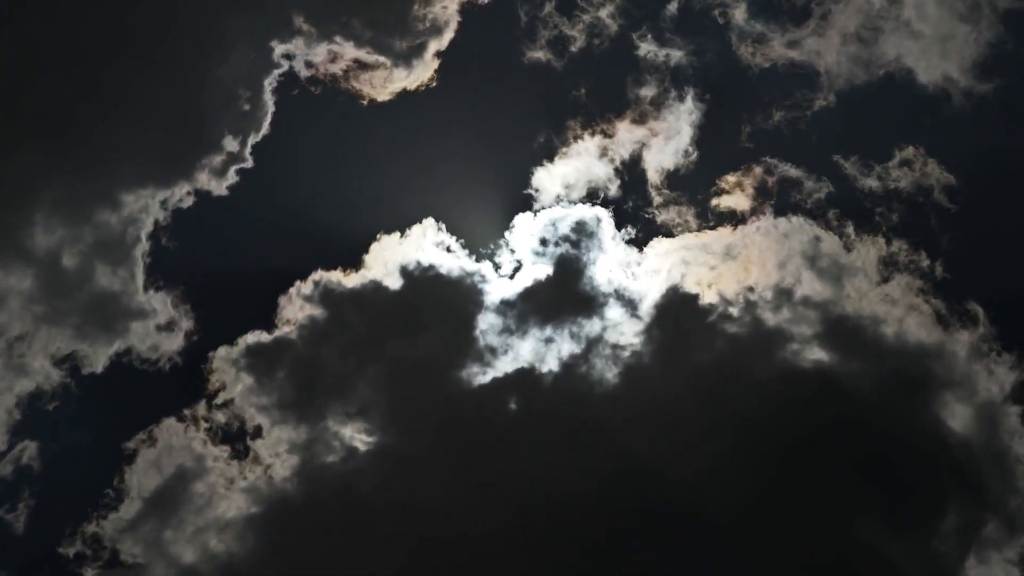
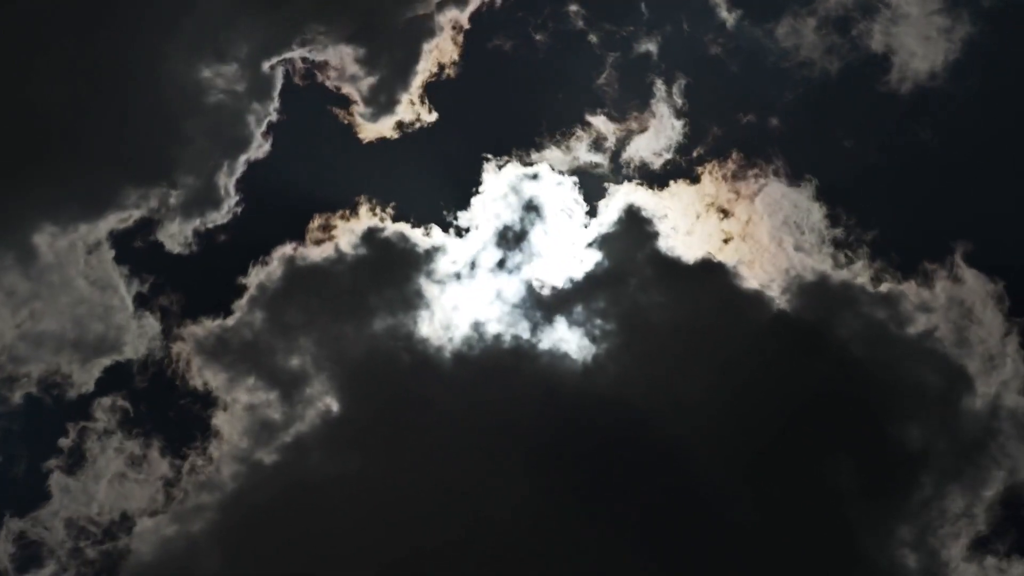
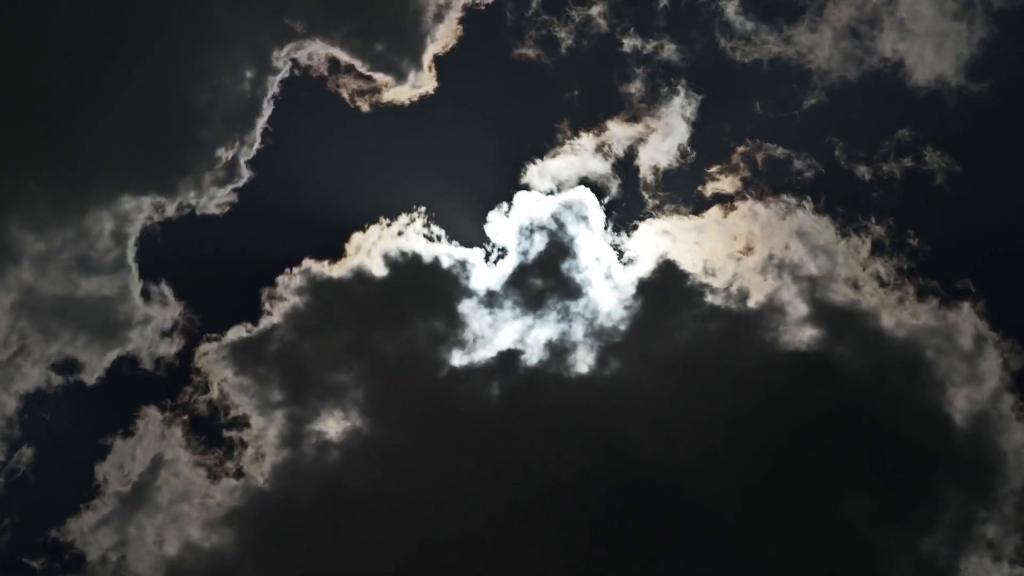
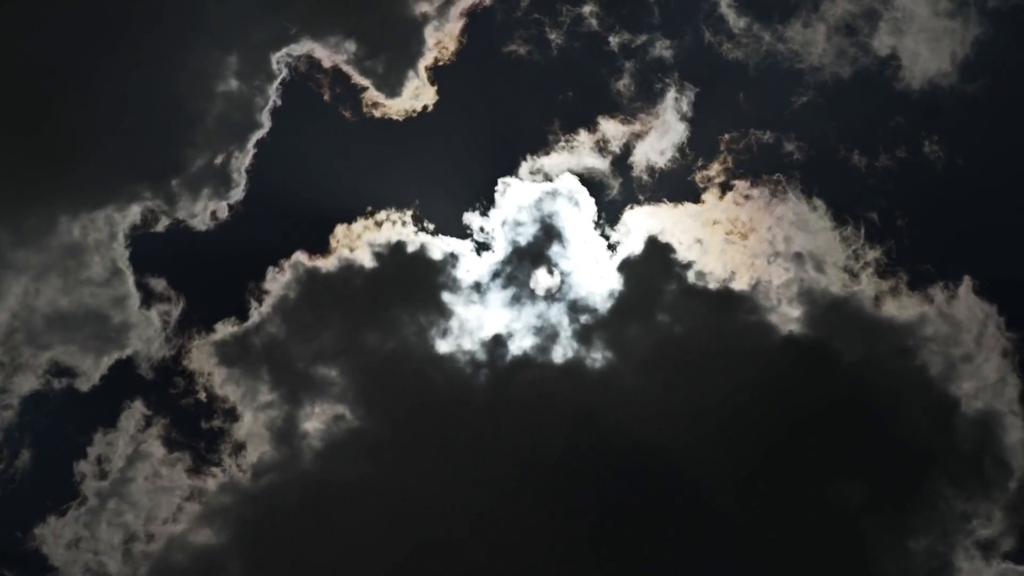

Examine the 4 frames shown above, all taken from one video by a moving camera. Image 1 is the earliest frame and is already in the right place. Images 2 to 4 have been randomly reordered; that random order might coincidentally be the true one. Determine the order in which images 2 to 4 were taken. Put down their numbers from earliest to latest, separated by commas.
3, 4, 2
